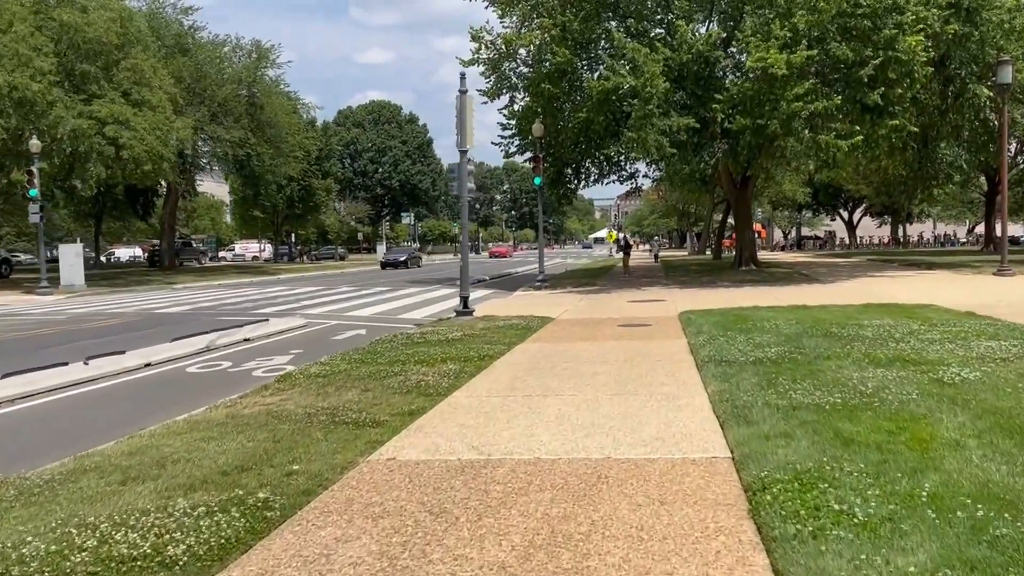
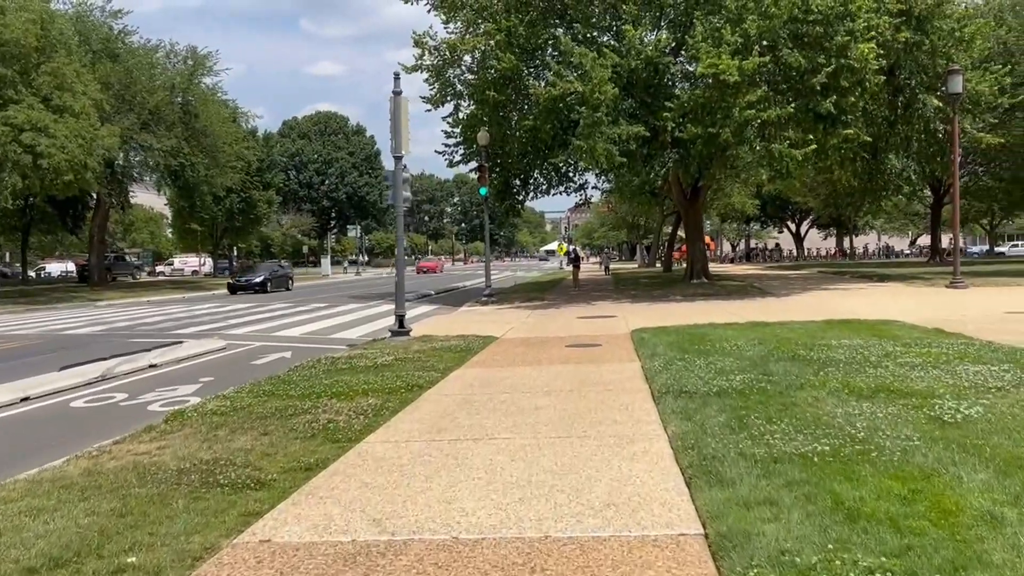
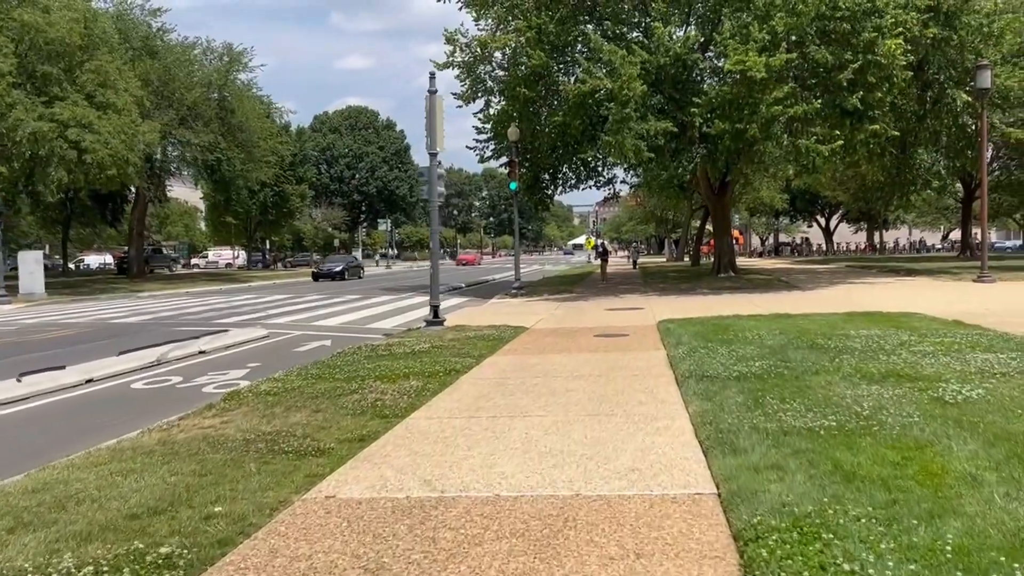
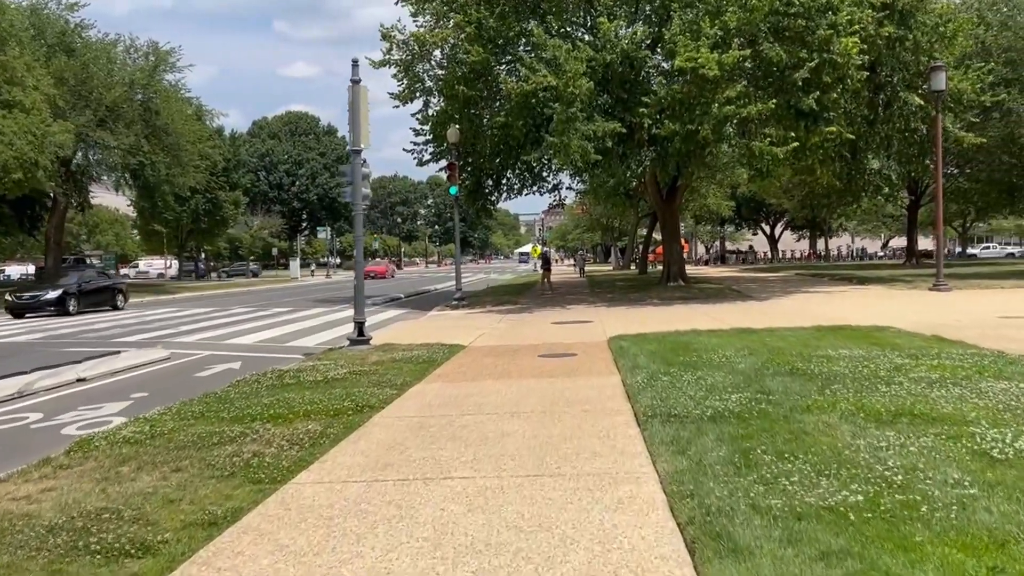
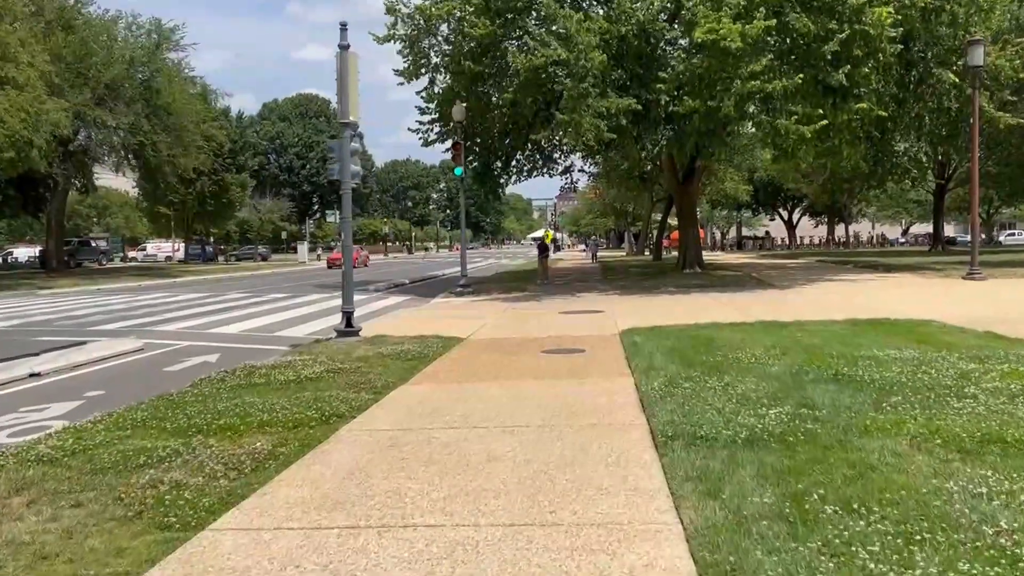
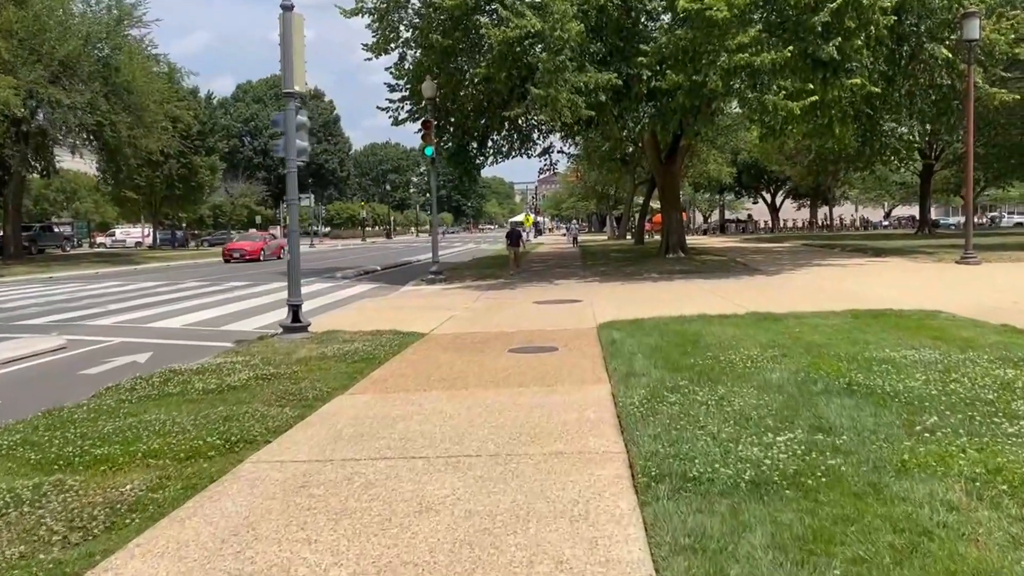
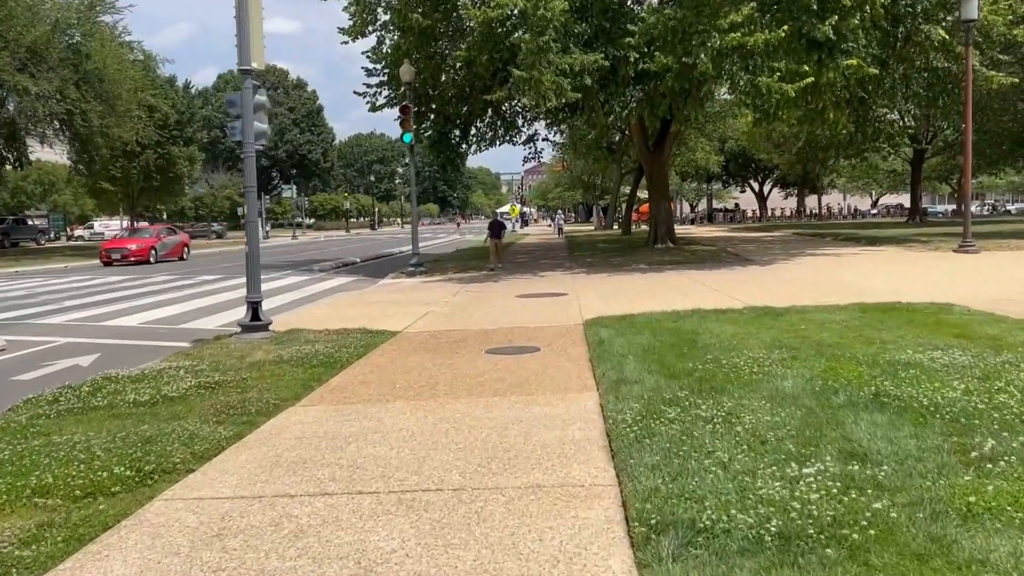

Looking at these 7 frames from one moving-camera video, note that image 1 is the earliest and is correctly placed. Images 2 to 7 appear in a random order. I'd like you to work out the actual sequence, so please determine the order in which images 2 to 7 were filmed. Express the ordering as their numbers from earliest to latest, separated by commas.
3, 2, 4, 5, 6, 7
